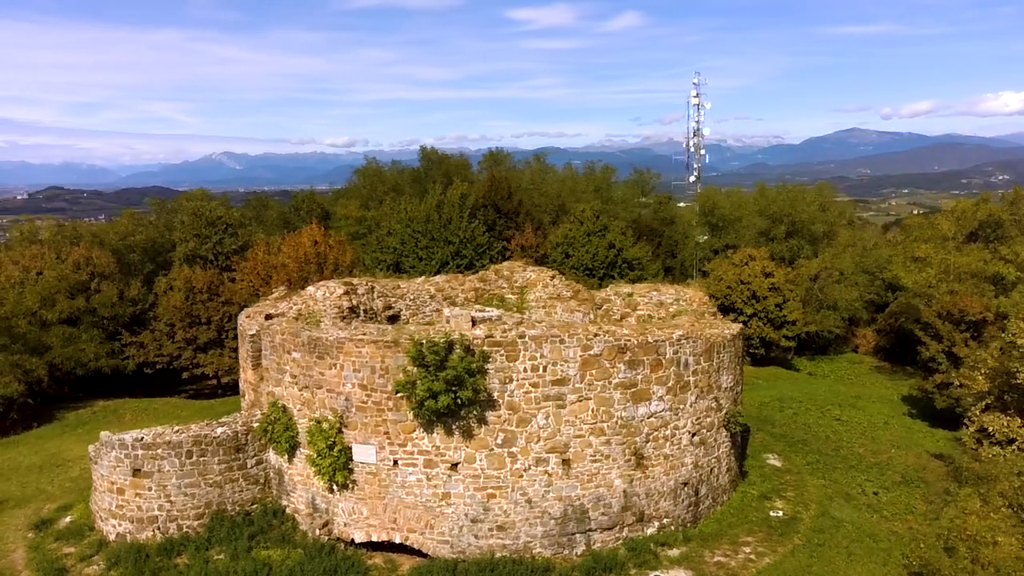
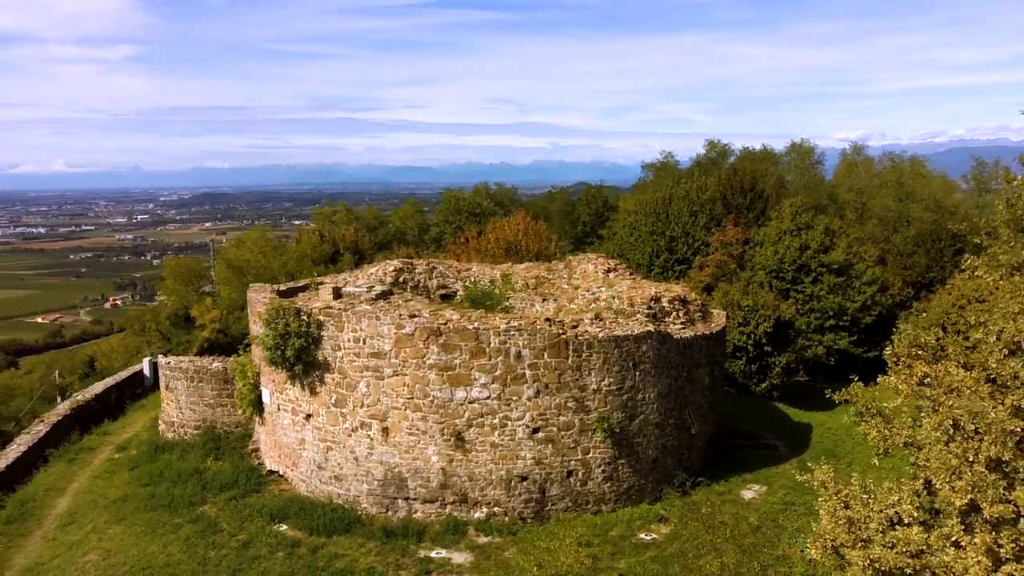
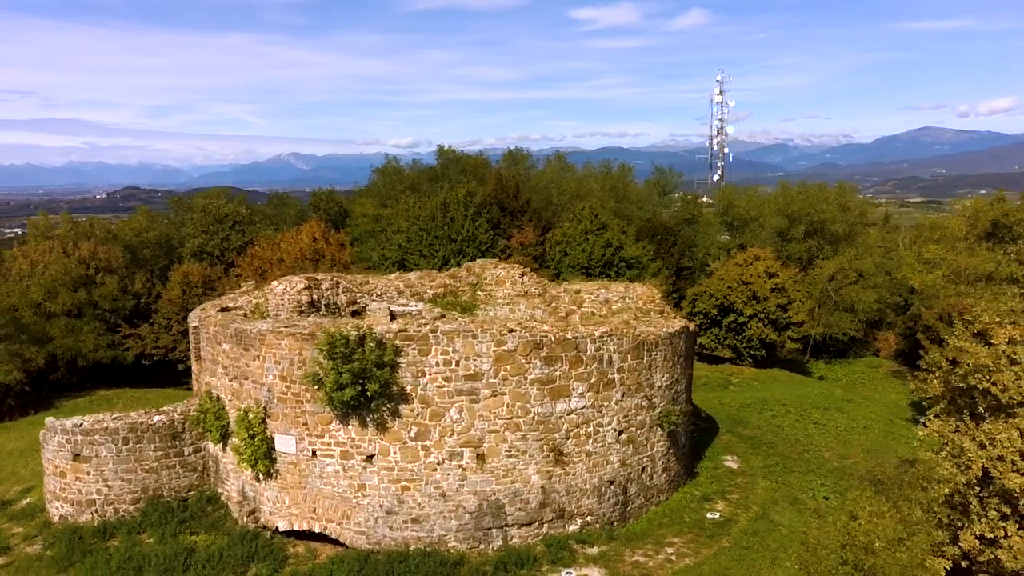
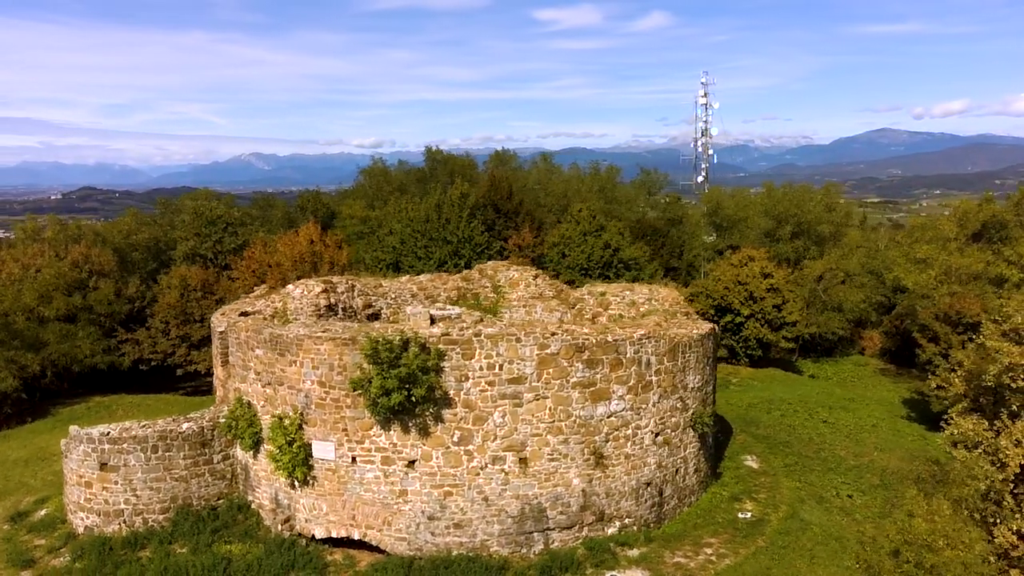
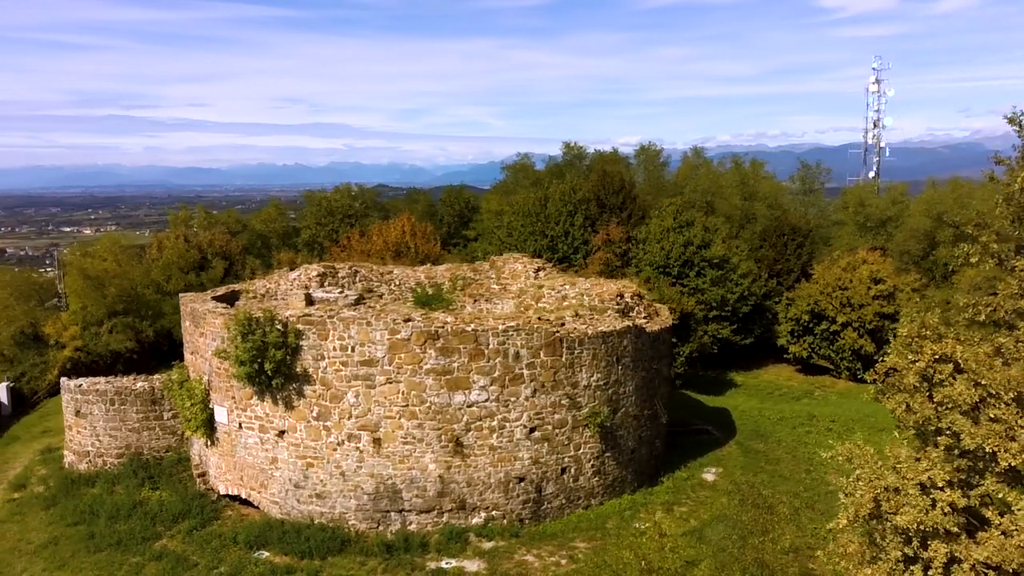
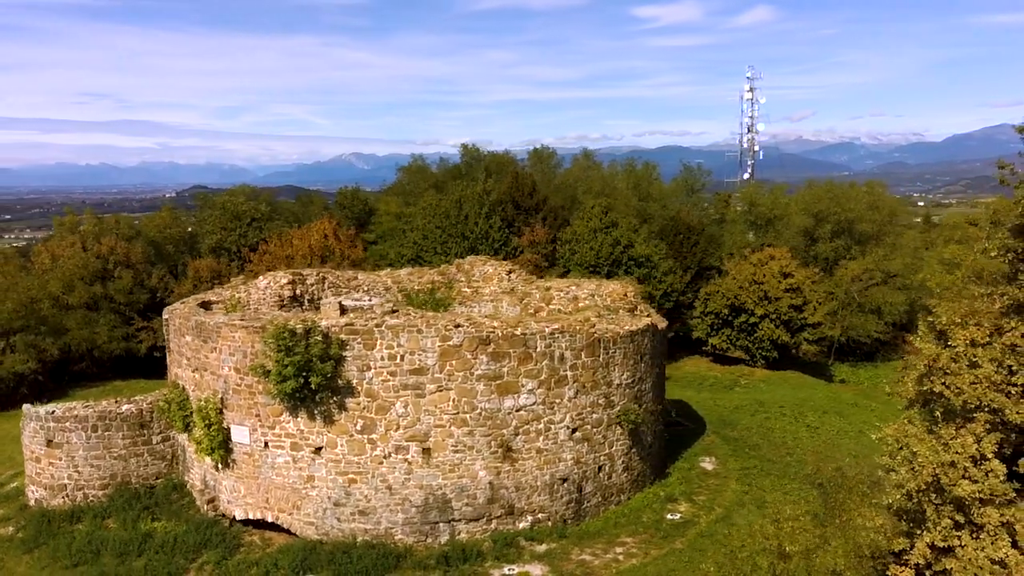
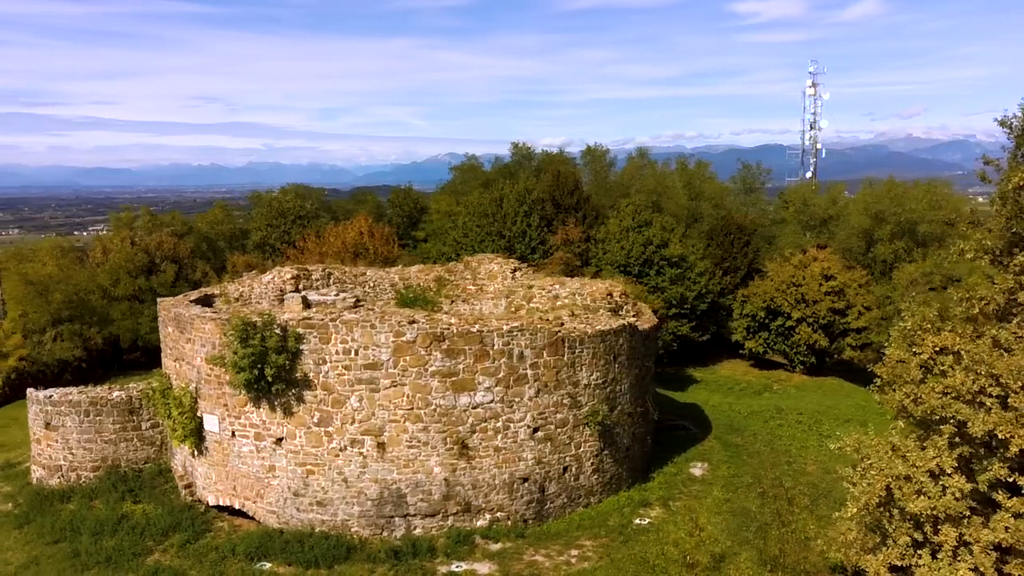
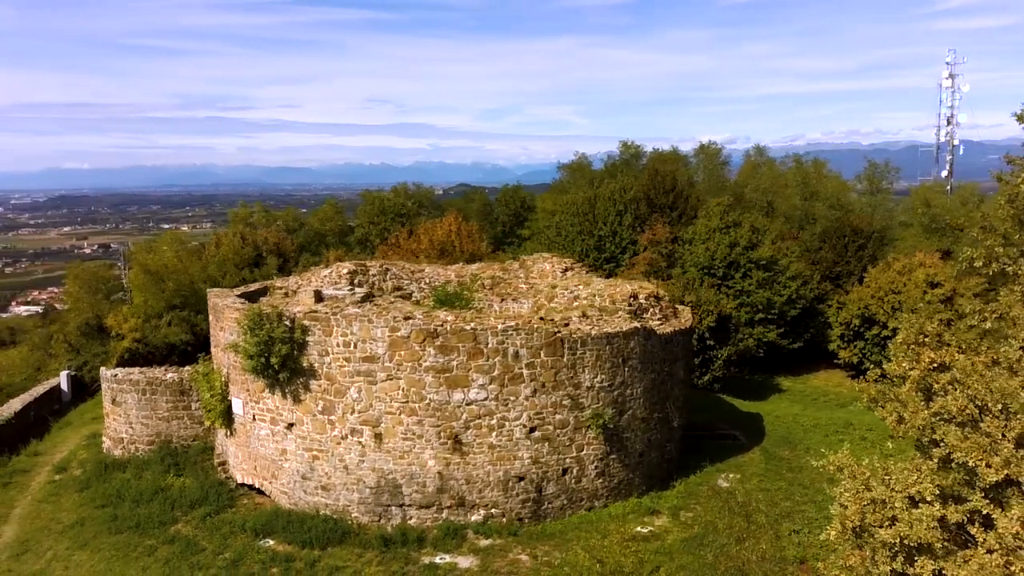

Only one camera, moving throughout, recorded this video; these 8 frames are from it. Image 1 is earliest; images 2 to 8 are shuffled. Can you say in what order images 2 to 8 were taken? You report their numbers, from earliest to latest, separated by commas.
4, 3, 6, 7, 5, 8, 2
